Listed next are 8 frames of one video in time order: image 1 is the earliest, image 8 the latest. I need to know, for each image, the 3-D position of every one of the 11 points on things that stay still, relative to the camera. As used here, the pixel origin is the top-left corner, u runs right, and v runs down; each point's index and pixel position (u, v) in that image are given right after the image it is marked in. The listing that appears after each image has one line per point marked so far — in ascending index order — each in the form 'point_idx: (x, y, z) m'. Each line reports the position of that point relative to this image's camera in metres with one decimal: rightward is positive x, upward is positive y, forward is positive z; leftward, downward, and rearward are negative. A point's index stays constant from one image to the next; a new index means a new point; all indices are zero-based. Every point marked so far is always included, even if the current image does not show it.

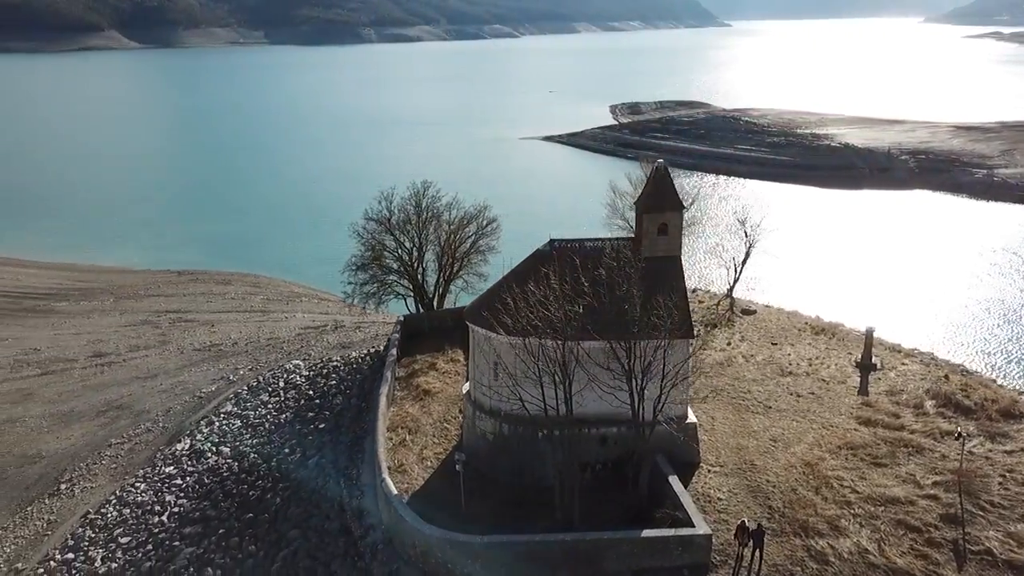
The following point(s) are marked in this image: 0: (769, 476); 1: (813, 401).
0: (+4.8, -3.5, +15.1) m
1: (+6.7, -2.5, +17.9) m
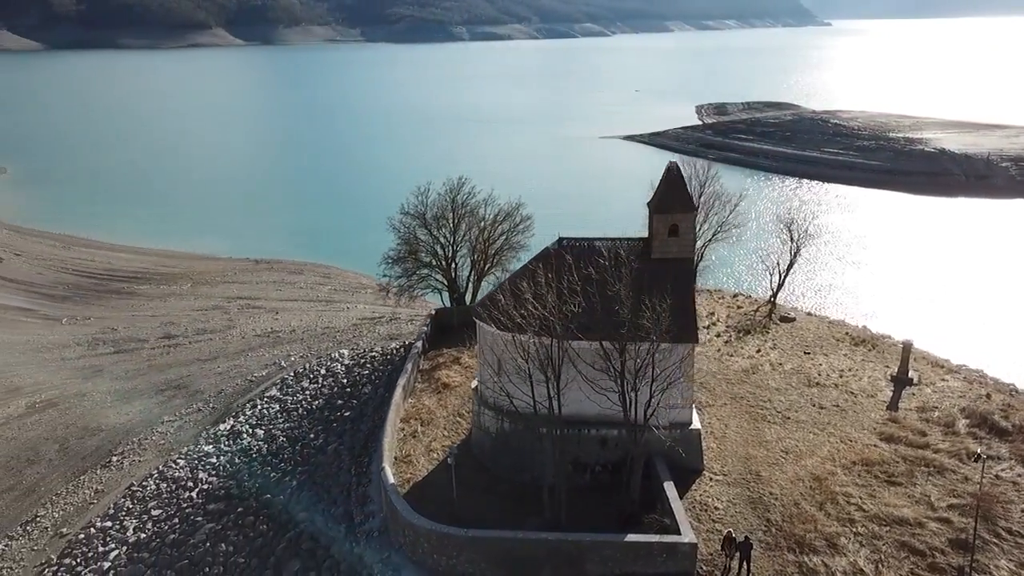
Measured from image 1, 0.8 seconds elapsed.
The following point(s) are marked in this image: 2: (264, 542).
0: (+4.7, -3.6, +14.6) m
1: (+6.9, -2.7, +17.2) m
2: (-5.1, -5.2, +16.5) m
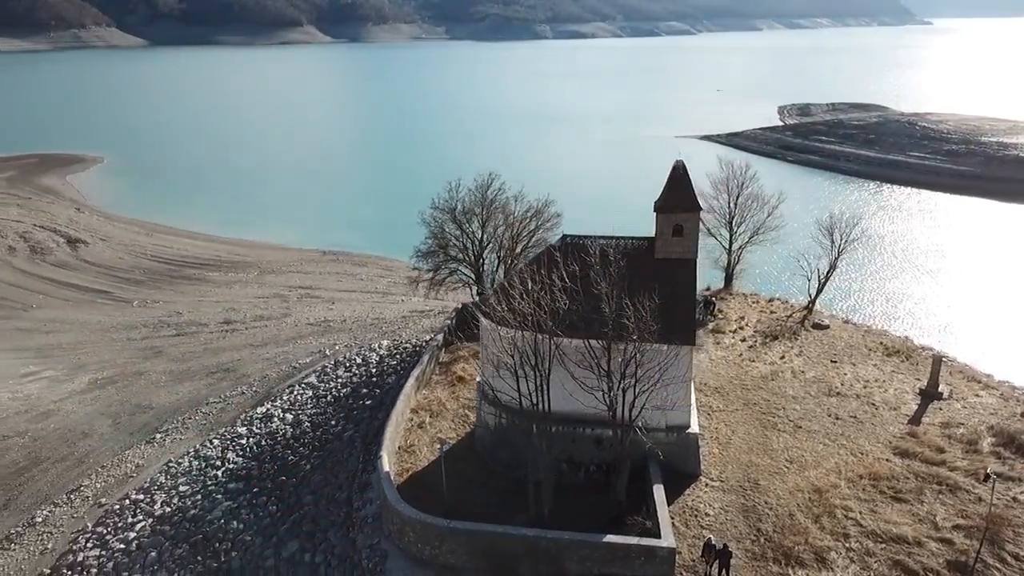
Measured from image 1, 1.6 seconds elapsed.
0: (+4.5, -3.7, +14.2) m
1: (+7.0, -2.8, +16.6) m
2: (-5.1, -4.9, +17.0) m
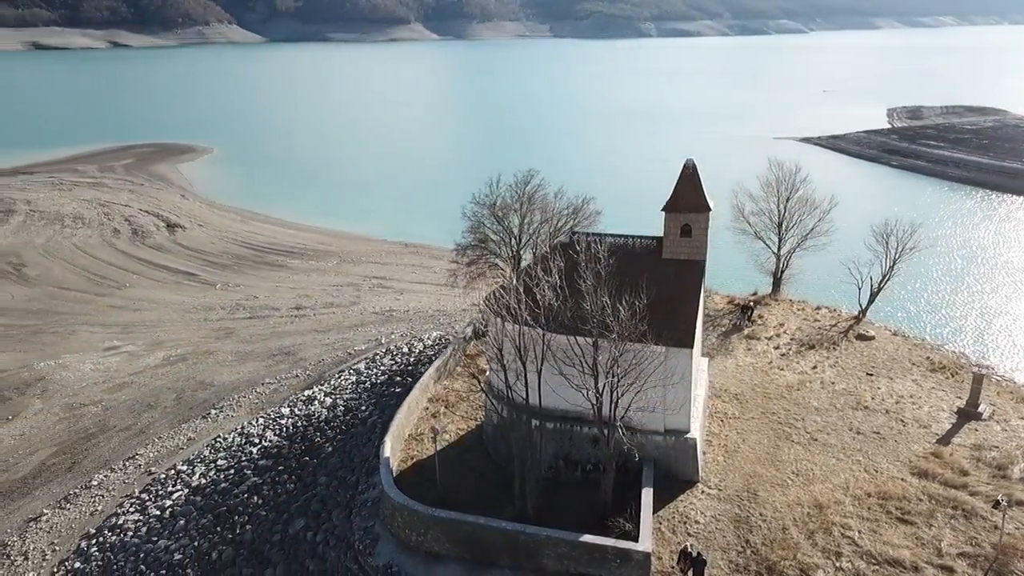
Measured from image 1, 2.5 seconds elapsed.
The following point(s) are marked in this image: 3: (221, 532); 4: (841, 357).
0: (+4.3, -3.8, +13.8) m
1: (+7.1, -3.0, +15.8) m
2: (-5.0, -4.6, +17.6) m
3: (-6.3, -5.3, +17.5) m
4: (+8.0, -1.7, +19.5) m
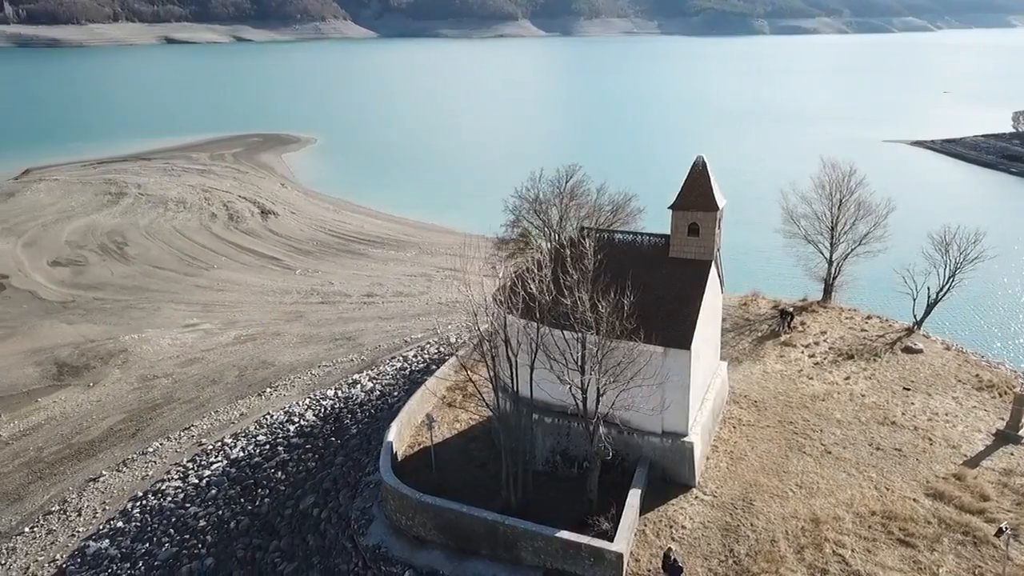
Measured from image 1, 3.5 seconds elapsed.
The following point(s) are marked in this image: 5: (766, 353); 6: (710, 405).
0: (+4.1, -3.8, +13.3) m
1: (+7.0, -3.2, +15.0) m
2: (-4.7, -4.3, +18.3) m
3: (-6.1, -4.9, +18.3) m
4: (+8.5, -1.9, +18.6) m
5: (+6.1, -1.6, +19.4) m
6: (+3.8, -2.2, +15.4) m
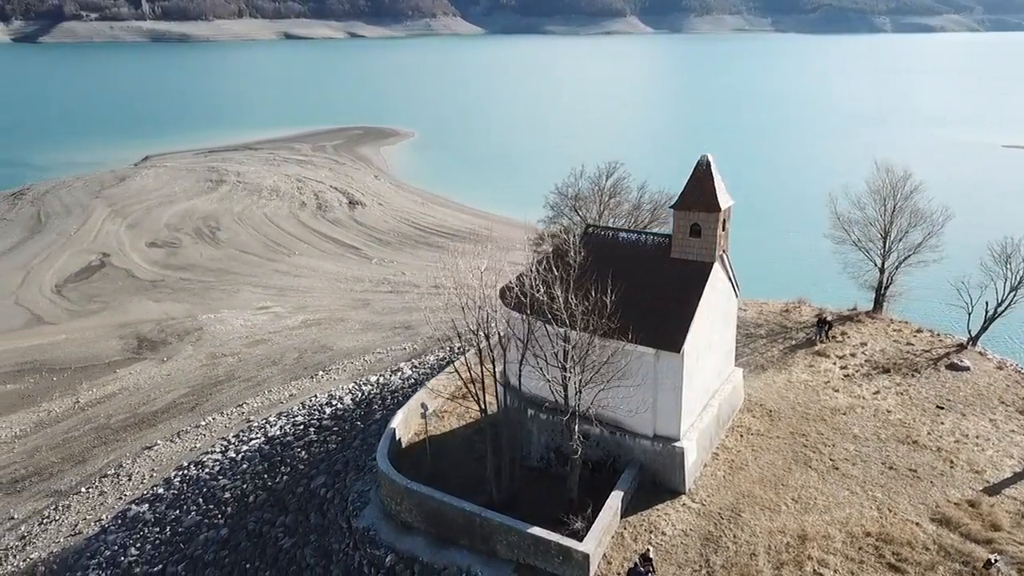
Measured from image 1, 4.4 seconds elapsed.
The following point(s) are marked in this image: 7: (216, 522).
0: (+3.7, -3.9, +12.9) m
1: (+6.9, -3.4, +14.2) m
2: (-4.4, -3.9, +18.9) m
3: (-5.9, -4.5, +19.1) m
4: (+8.8, -2.1, +17.6) m
5: (+6.5, -1.7, +18.6) m
6: (+3.7, -2.3, +15.0) m
7: (-6.6, -5.2, +17.8) m
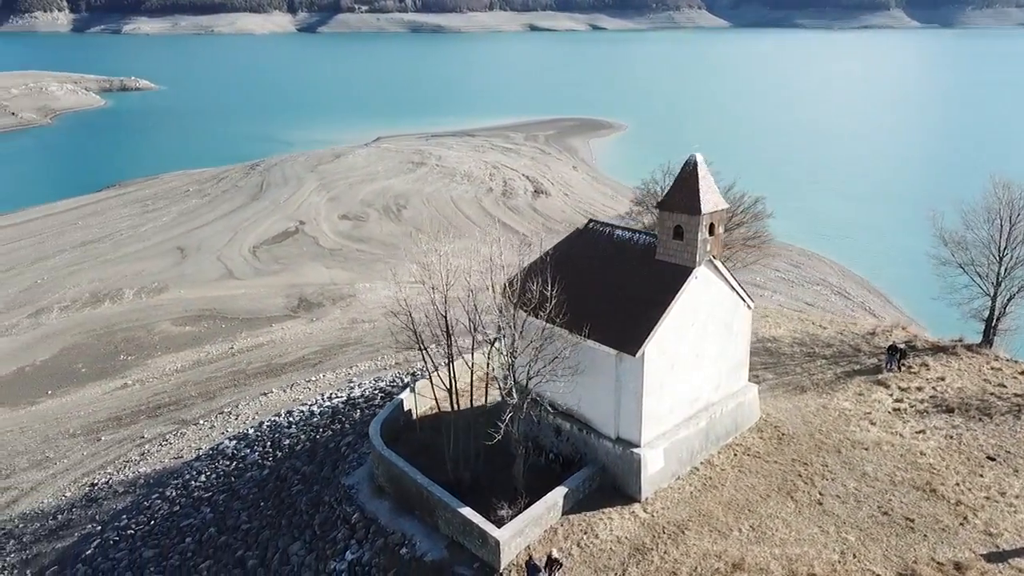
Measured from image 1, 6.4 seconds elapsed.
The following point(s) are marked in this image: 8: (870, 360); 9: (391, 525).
0: (+2.5, -4.0, +12.3) m
1: (+6.0, -3.7, +12.7) m
2: (-3.6, -3.3, +20.3) m
3: (-5.0, -3.7, +20.8) m
4: (+8.8, -2.7, +15.4) m
5: (+7.0, -2.1, +17.0) m
6: (+3.3, -2.4, +14.3) m
7: (-6.1, -4.3, +19.8) m
8: (+8.1, -1.6, +18.3) m
9: (-2.1, -4.2, +14.1) m
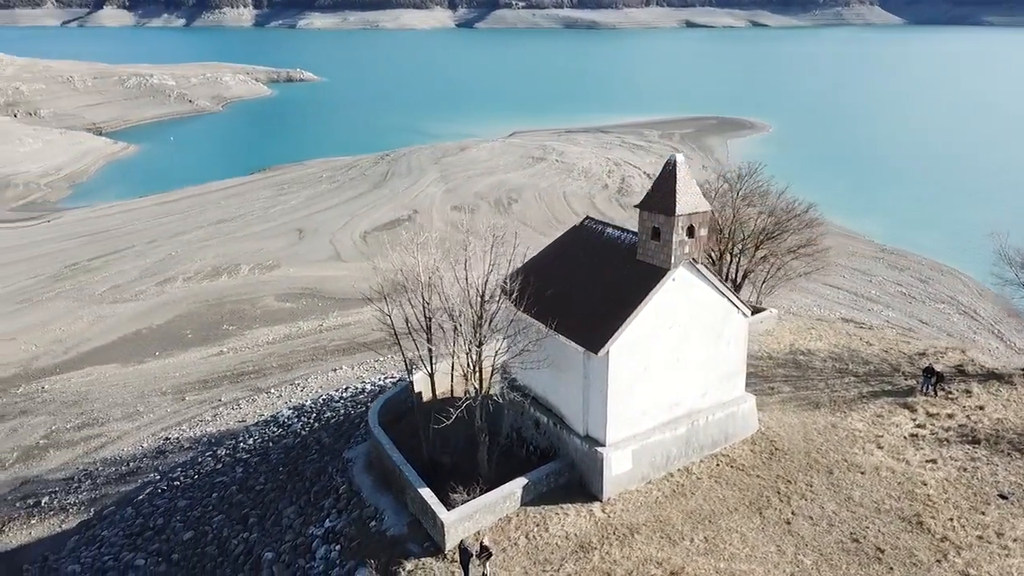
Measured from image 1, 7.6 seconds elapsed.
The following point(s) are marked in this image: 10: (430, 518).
0: (+1.6, -4.0, +12.1) m
1: (+5.1, -4.0, +11.9) m
2: (-3.0, -2.9, +21.1) m
3: (-4.2, -3.3, +21.9) m
4: (+8.5, -3.1, +14.1) m
5: (+7.0, -2.4, +16.0) m
6: (+2.9, -2.5, +13.9) m
7: (-5.5, -3.8, +21.1) m
8: (+8.4, -2.0, +17.1) m
9: (-2.6, -3.9, +14.8) m
10: (-1.3, -3.7, +12.9) m
